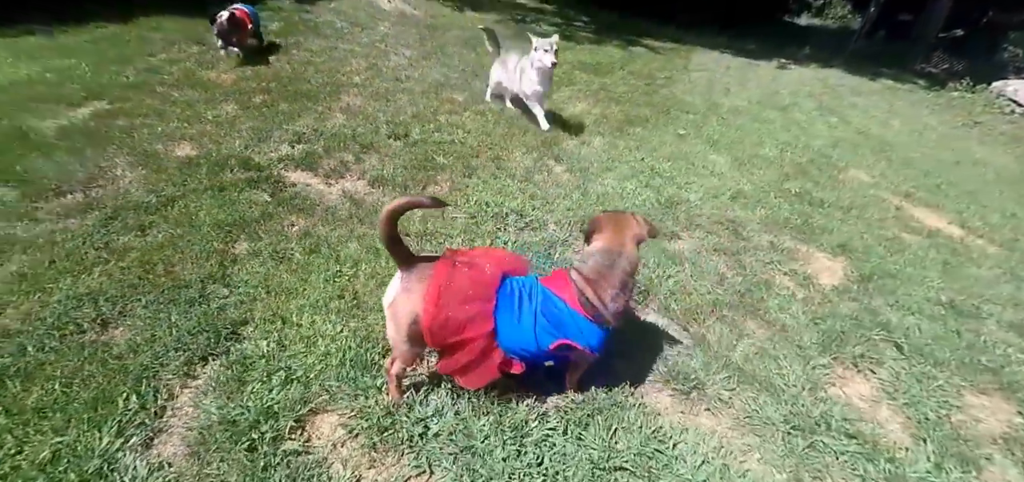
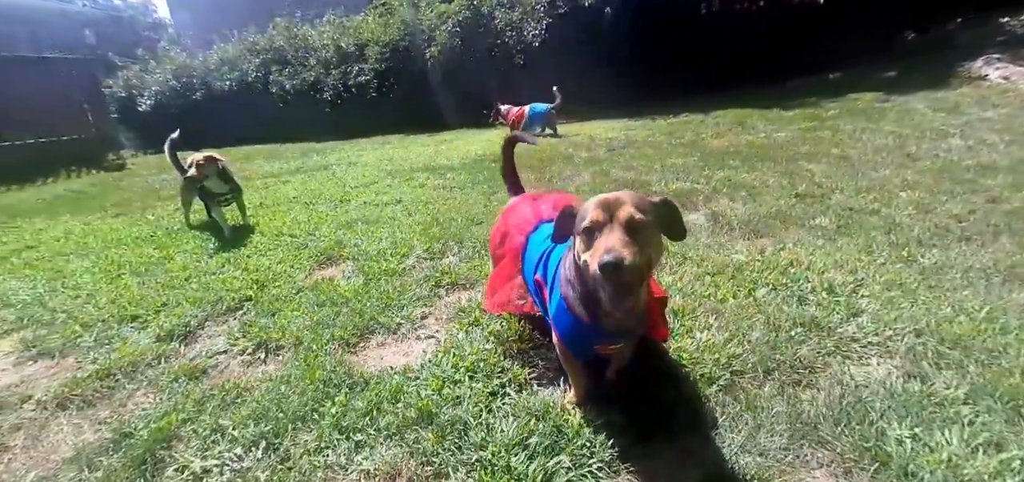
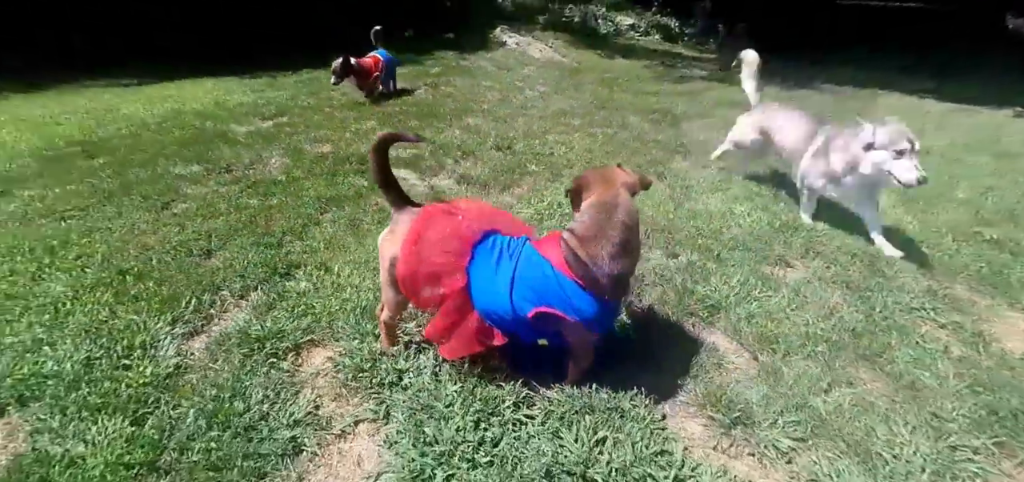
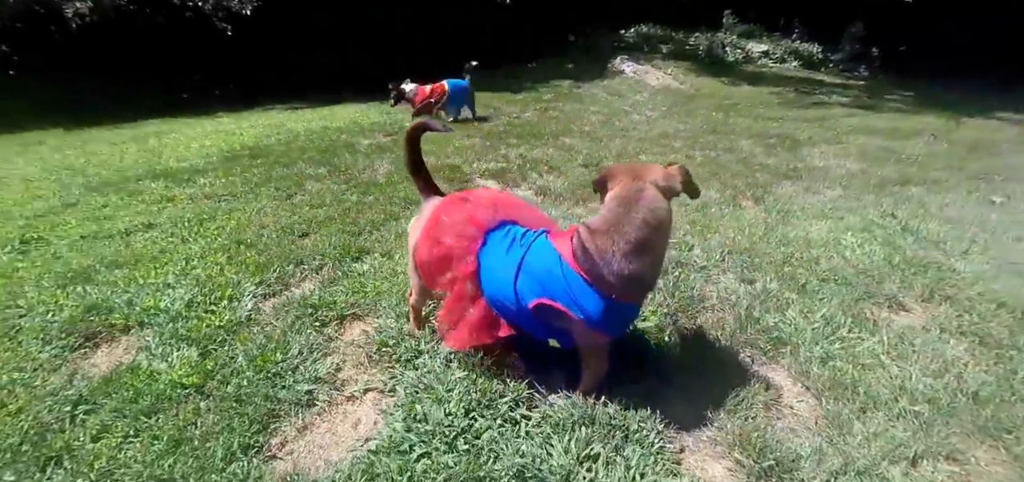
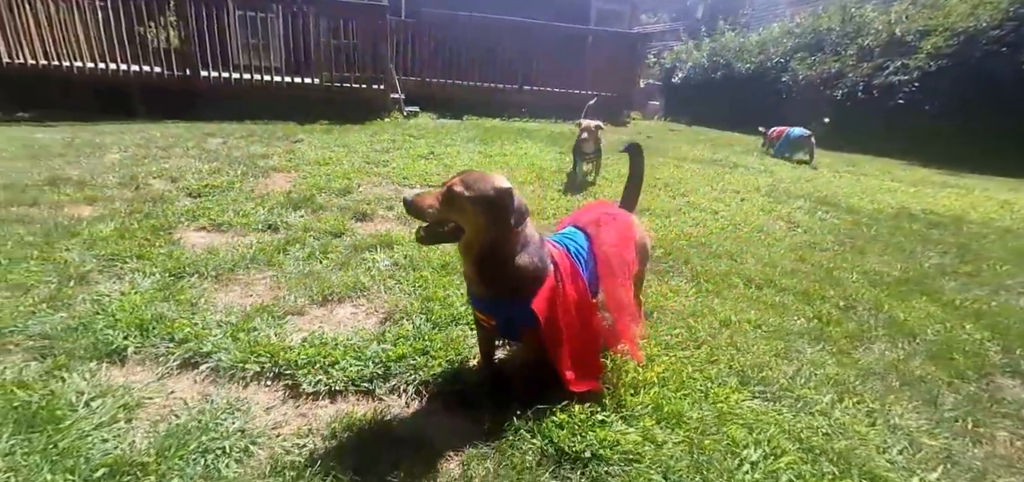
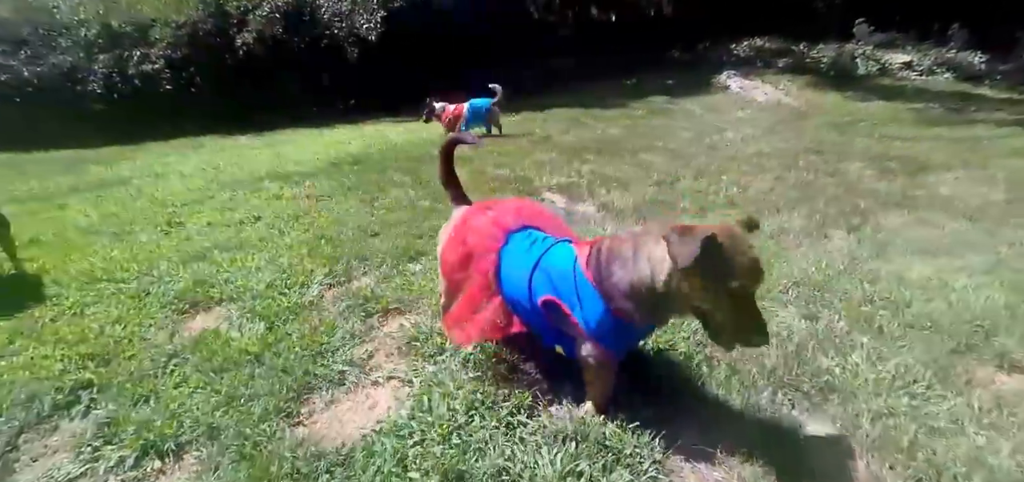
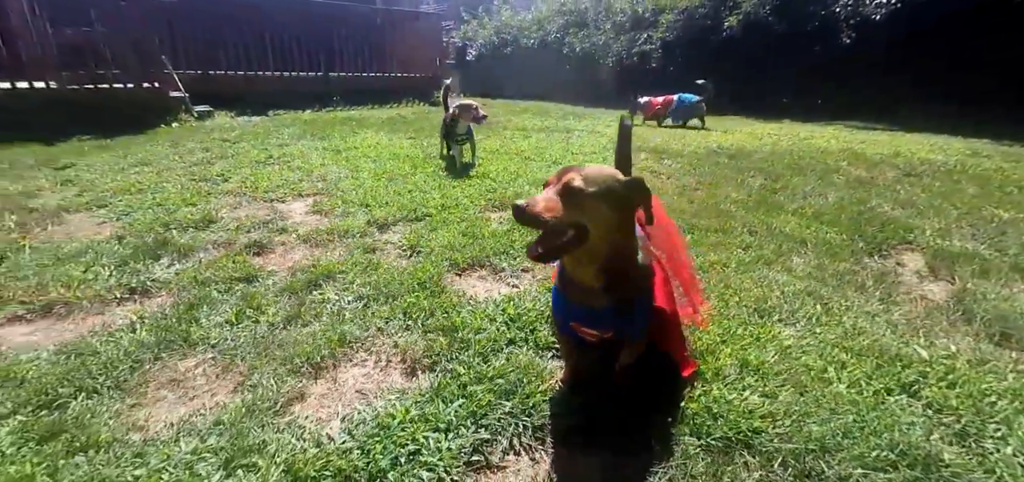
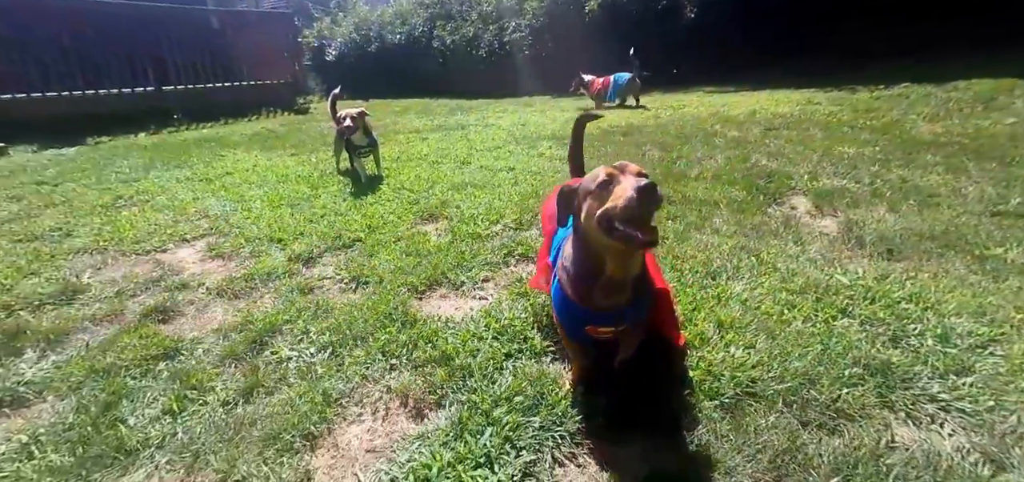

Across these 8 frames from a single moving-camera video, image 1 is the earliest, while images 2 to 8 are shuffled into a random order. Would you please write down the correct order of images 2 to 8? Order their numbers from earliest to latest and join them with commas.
3, 4, 6, 2, 8, 7, 5
